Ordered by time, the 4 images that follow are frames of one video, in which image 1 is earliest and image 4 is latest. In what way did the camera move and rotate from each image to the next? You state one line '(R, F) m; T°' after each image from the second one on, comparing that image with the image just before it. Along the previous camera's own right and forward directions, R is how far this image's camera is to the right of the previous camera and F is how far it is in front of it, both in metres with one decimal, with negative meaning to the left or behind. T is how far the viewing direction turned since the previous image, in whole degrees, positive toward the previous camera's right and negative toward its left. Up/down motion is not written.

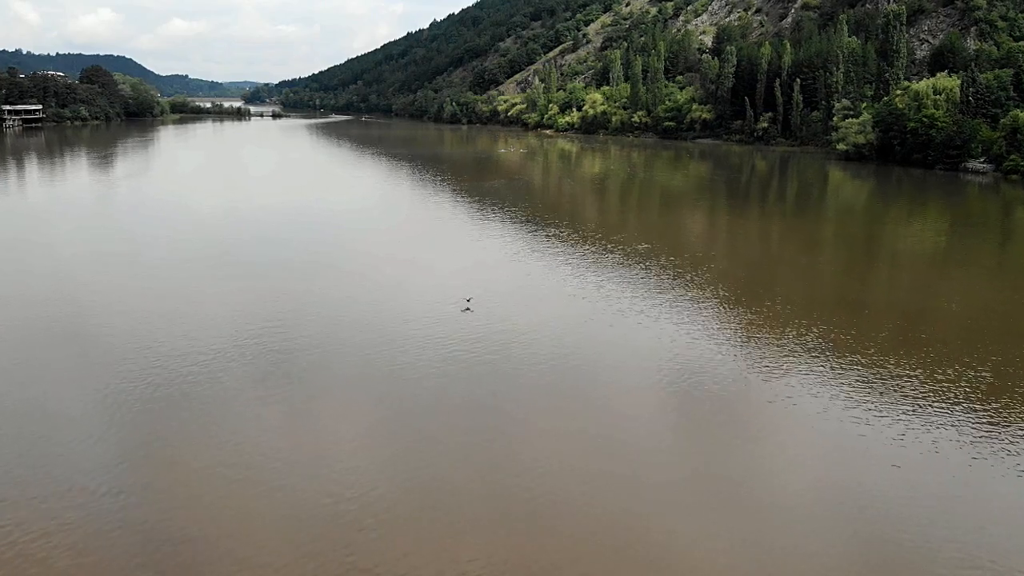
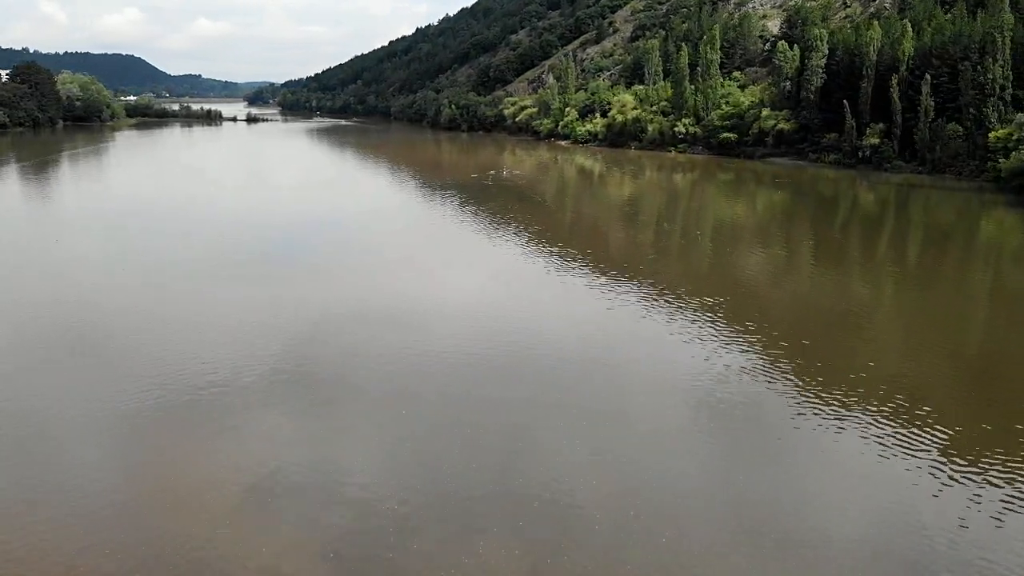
(+0.2, +4.5) m; -1°
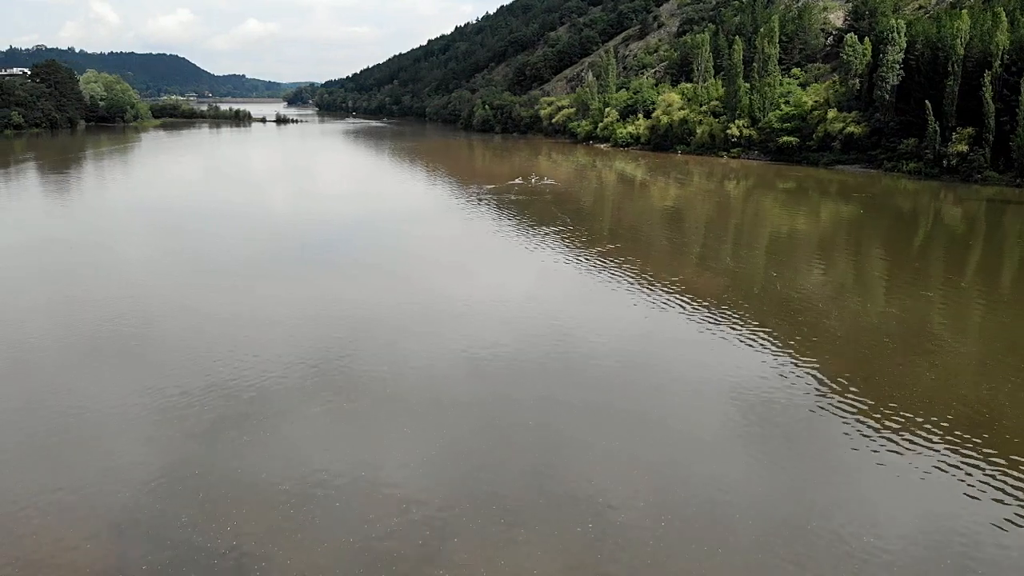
(+0.1, +1.3) m; -2°
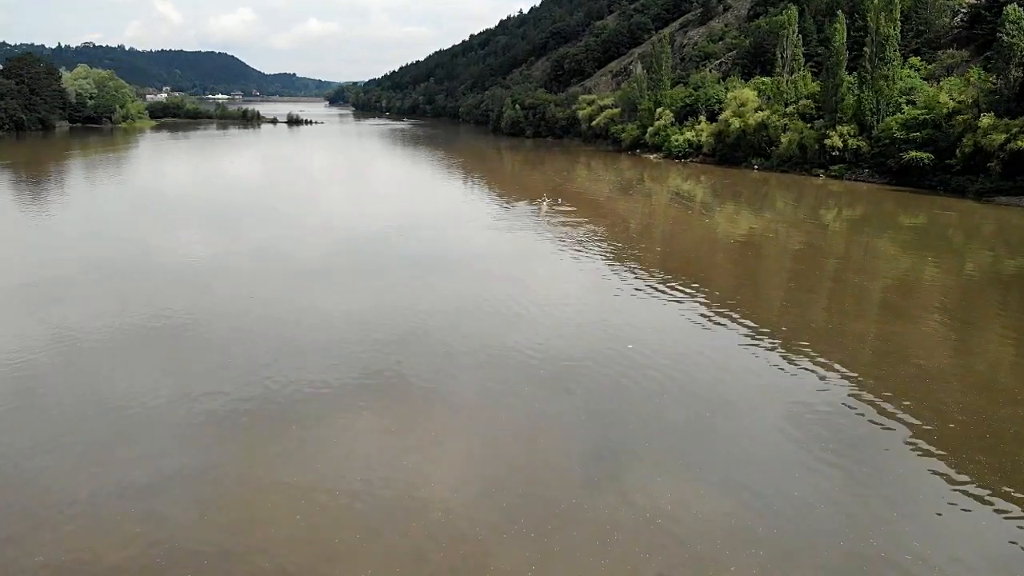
(+0.3, +3.1) m; -3°
